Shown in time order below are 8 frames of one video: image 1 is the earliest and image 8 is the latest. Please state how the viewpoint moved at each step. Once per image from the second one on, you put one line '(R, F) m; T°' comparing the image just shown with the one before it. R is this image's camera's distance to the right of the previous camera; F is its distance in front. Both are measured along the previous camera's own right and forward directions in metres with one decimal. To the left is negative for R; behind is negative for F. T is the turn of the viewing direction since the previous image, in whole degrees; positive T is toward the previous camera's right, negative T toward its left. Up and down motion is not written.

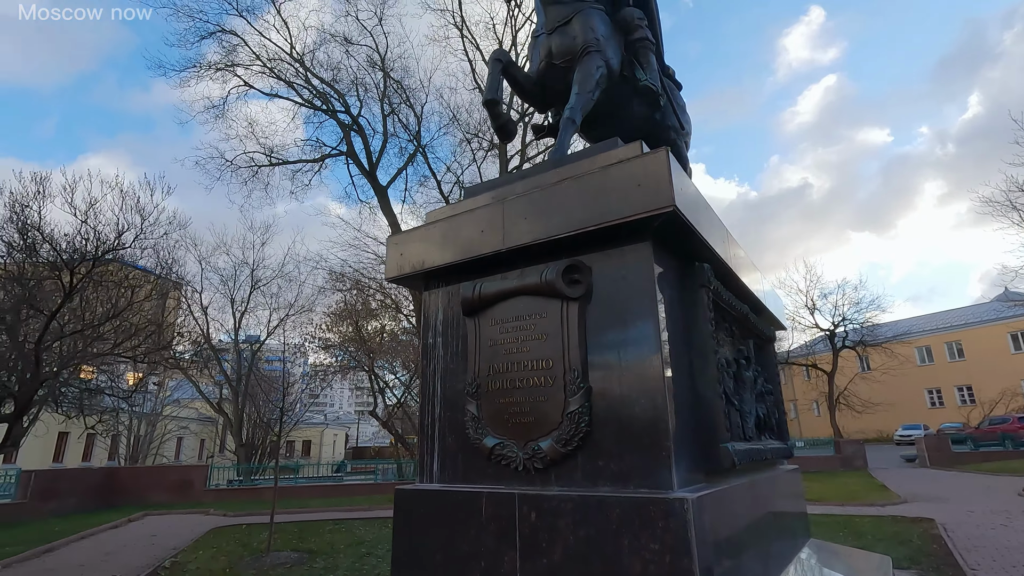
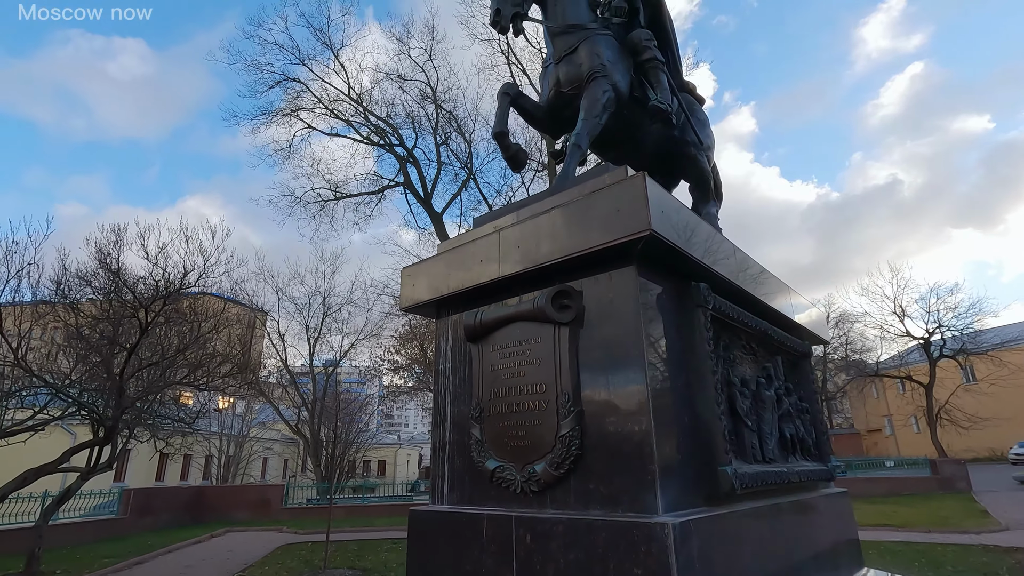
(+0.5, -0.1) m; -7°
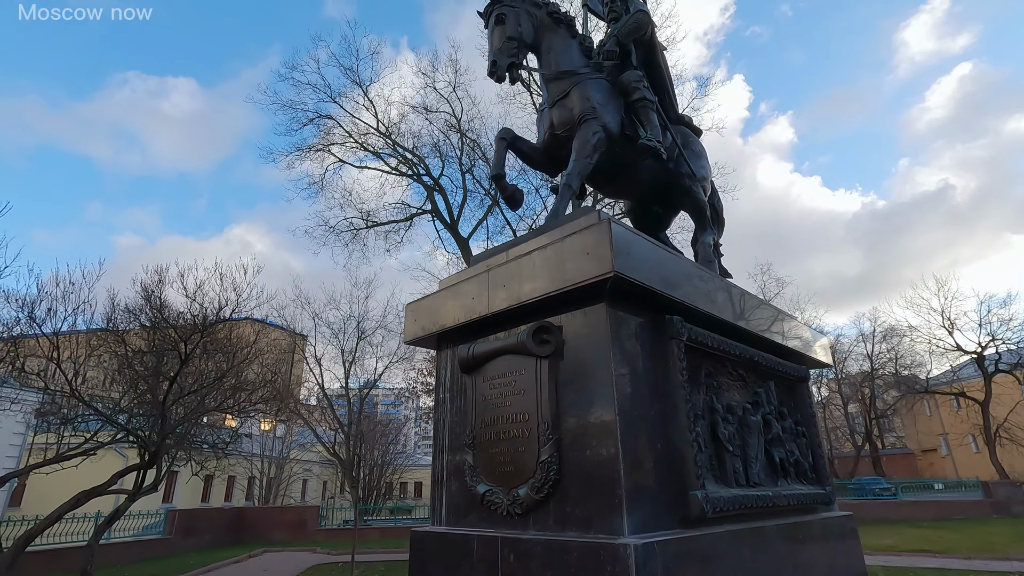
(+0.4, -0.3) m; -4°
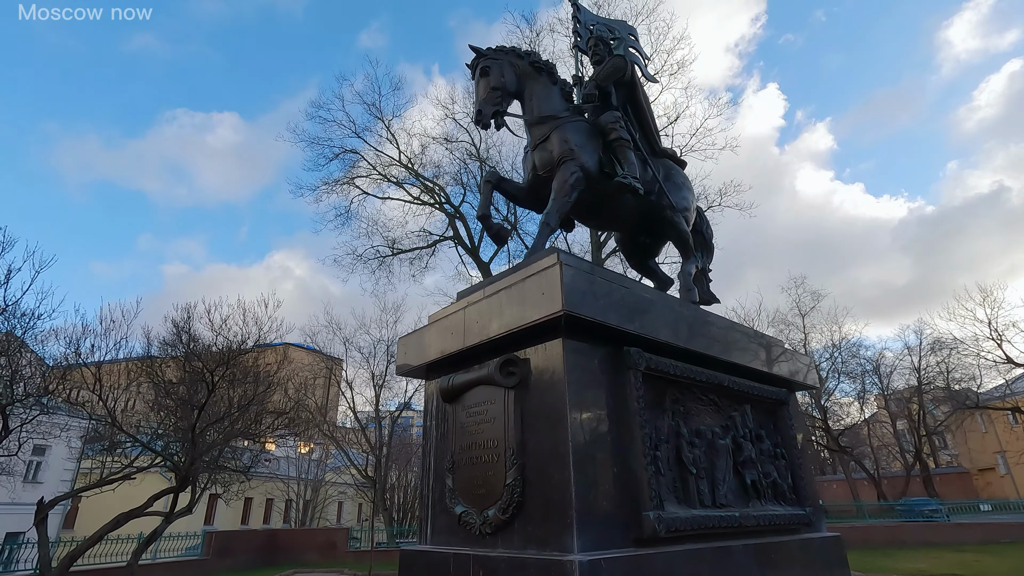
(+0.5, -0.4) m; -3°
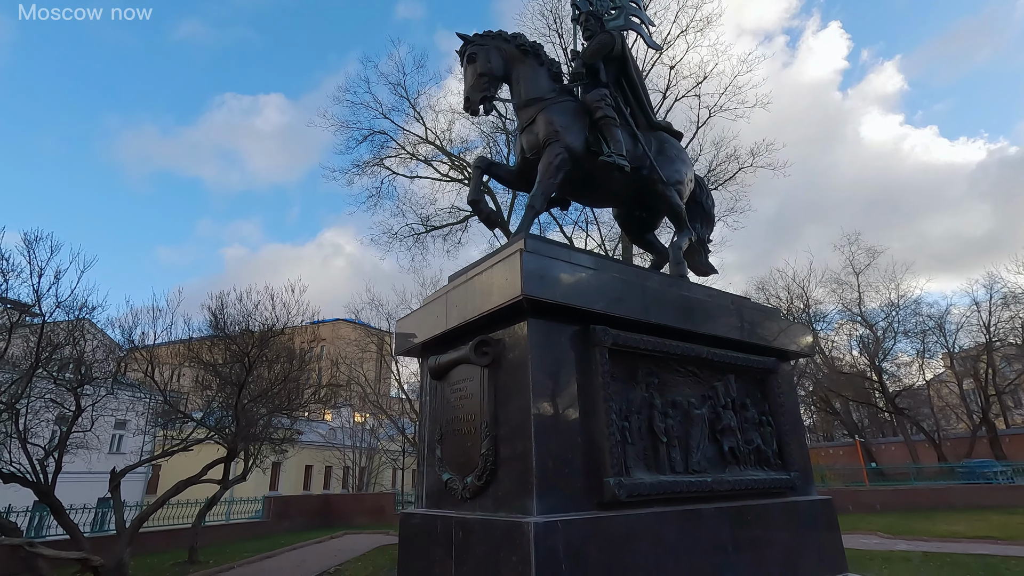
(+0.6, -0.2) m; -5°
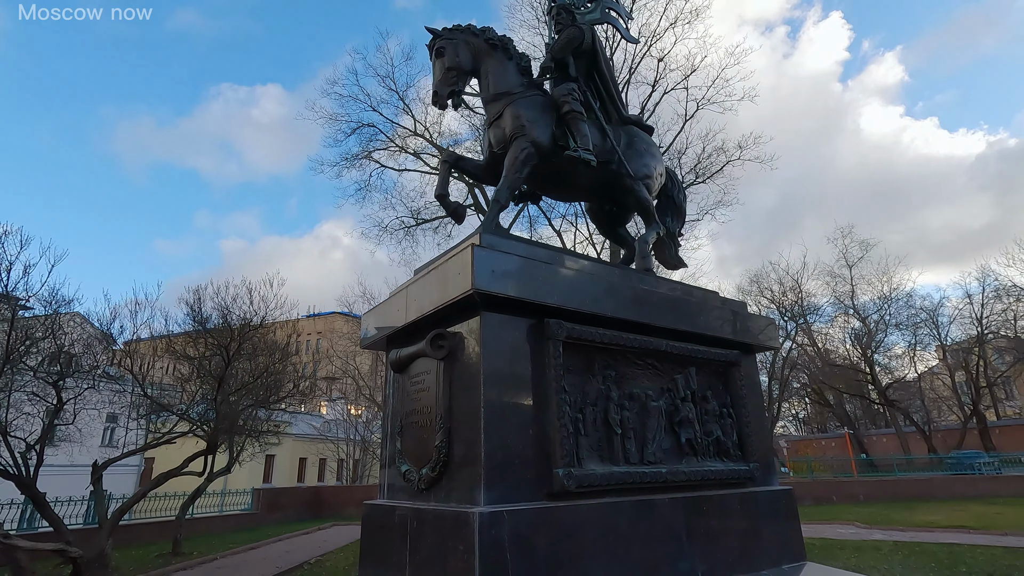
(+0.3, 0.0) m; 0°
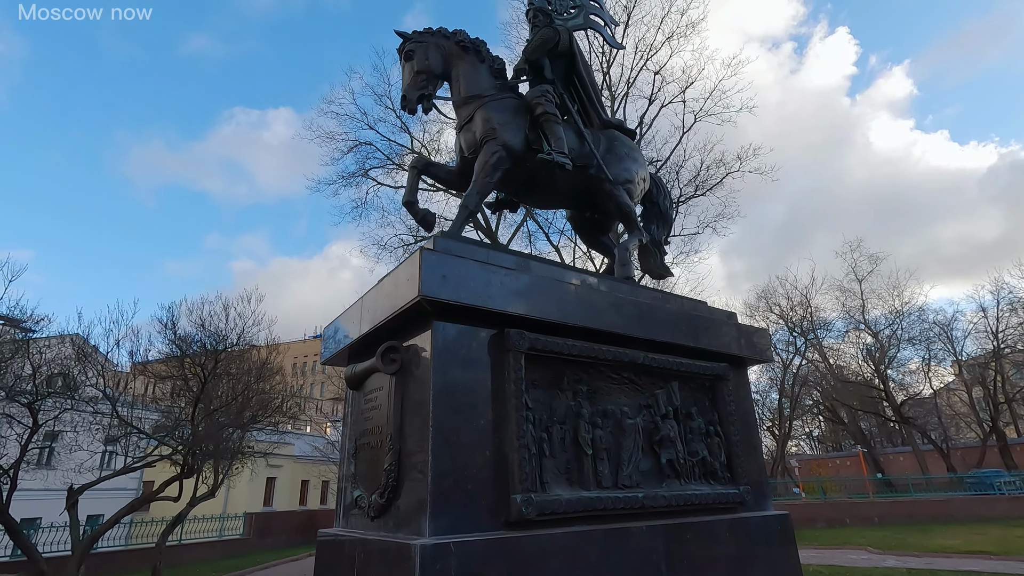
(+0.4, +0.3) m; -1°
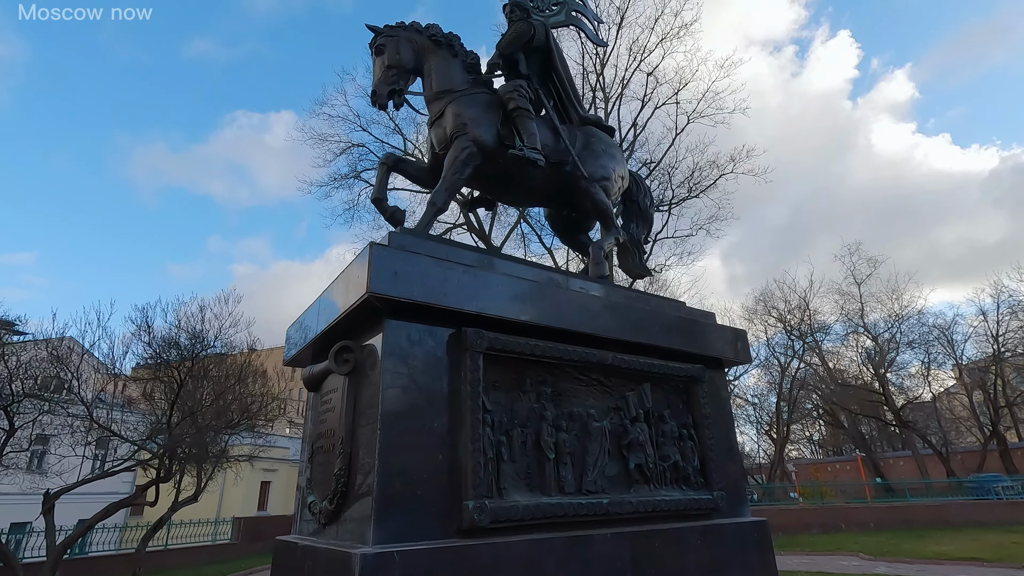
(+0.3, +0.2) m; 0°
